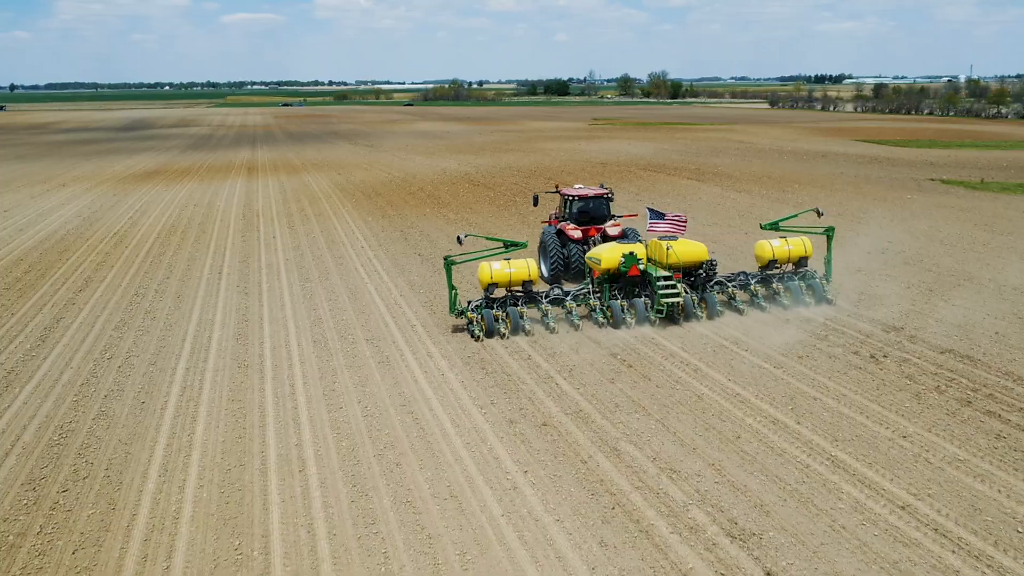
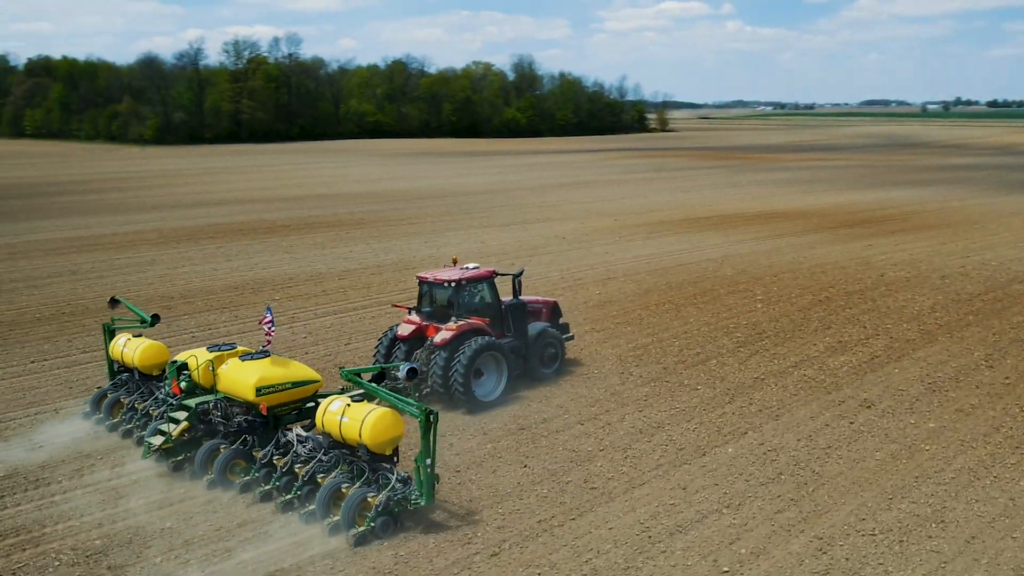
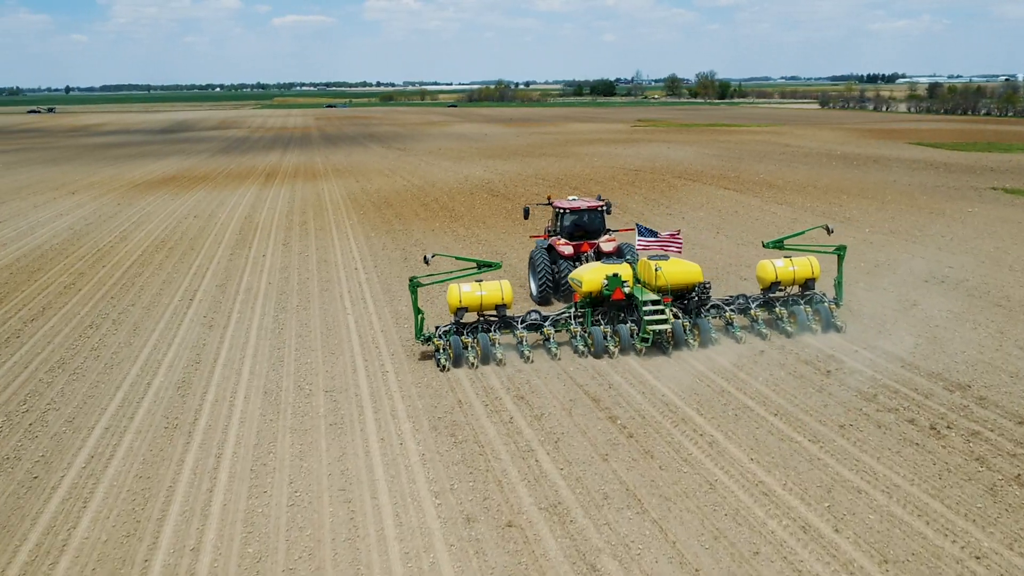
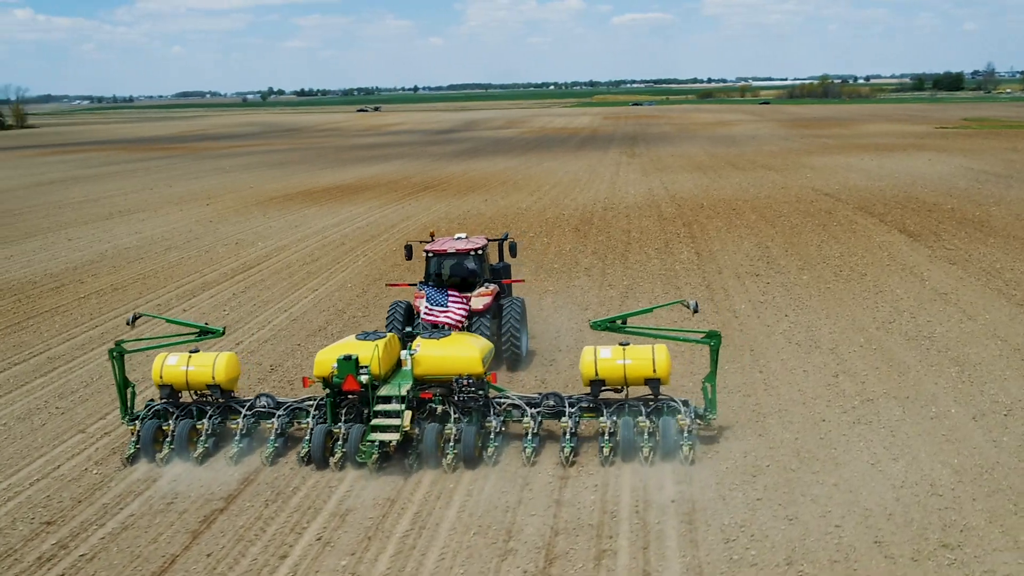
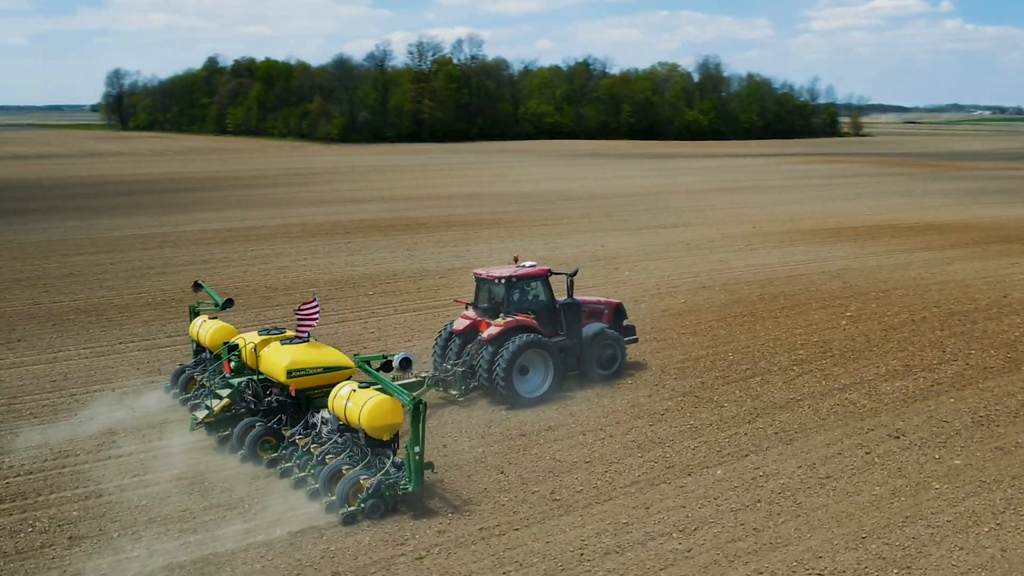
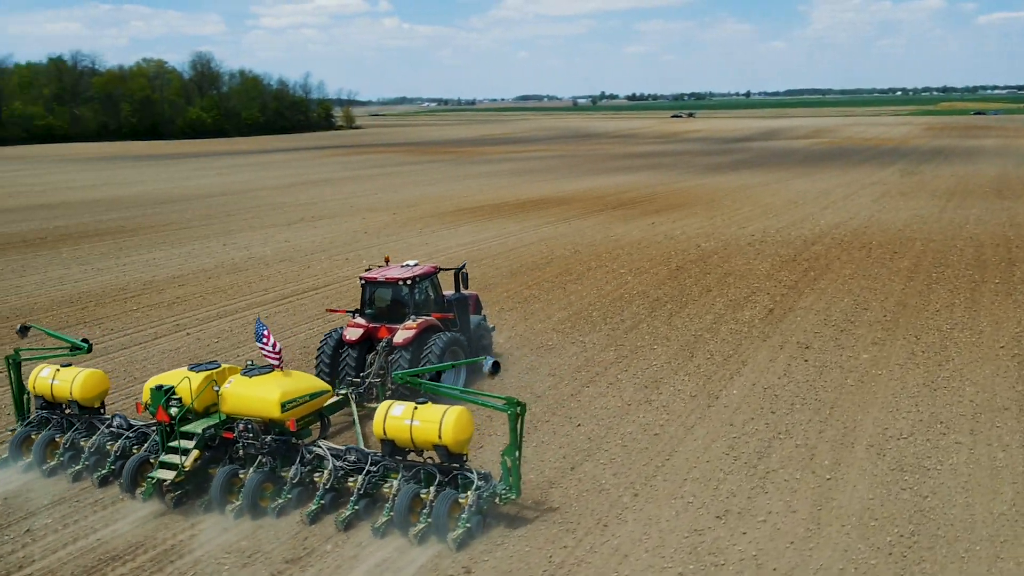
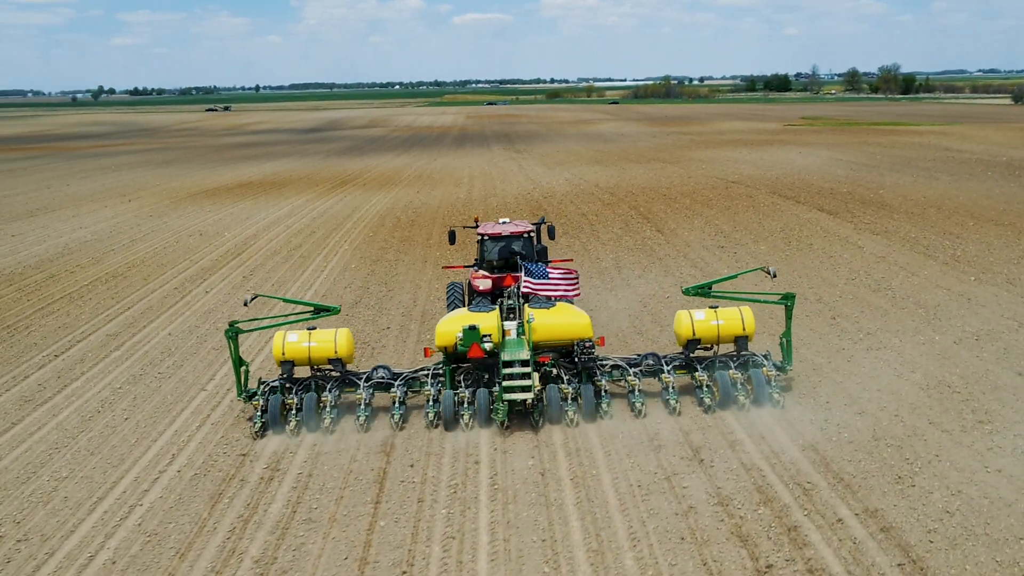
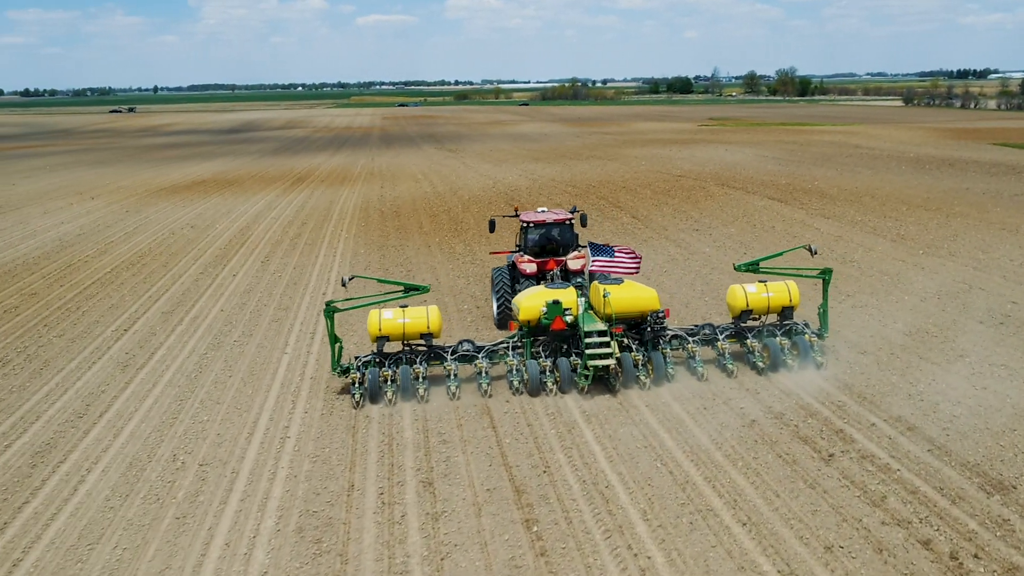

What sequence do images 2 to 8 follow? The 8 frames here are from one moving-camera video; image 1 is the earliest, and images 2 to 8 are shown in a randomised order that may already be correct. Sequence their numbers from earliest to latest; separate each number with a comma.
3, 8, 7, 4, 6, 2, 5
